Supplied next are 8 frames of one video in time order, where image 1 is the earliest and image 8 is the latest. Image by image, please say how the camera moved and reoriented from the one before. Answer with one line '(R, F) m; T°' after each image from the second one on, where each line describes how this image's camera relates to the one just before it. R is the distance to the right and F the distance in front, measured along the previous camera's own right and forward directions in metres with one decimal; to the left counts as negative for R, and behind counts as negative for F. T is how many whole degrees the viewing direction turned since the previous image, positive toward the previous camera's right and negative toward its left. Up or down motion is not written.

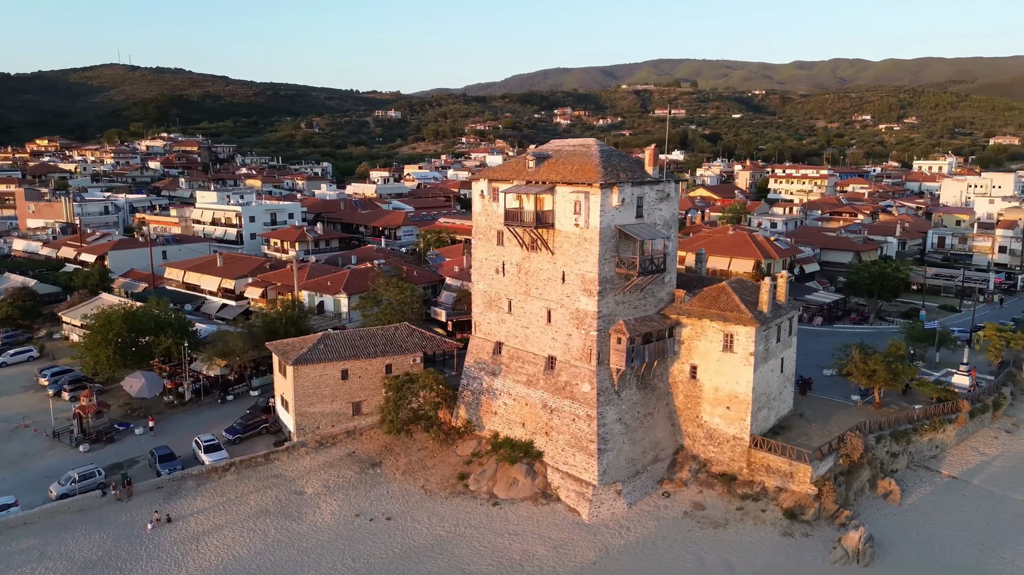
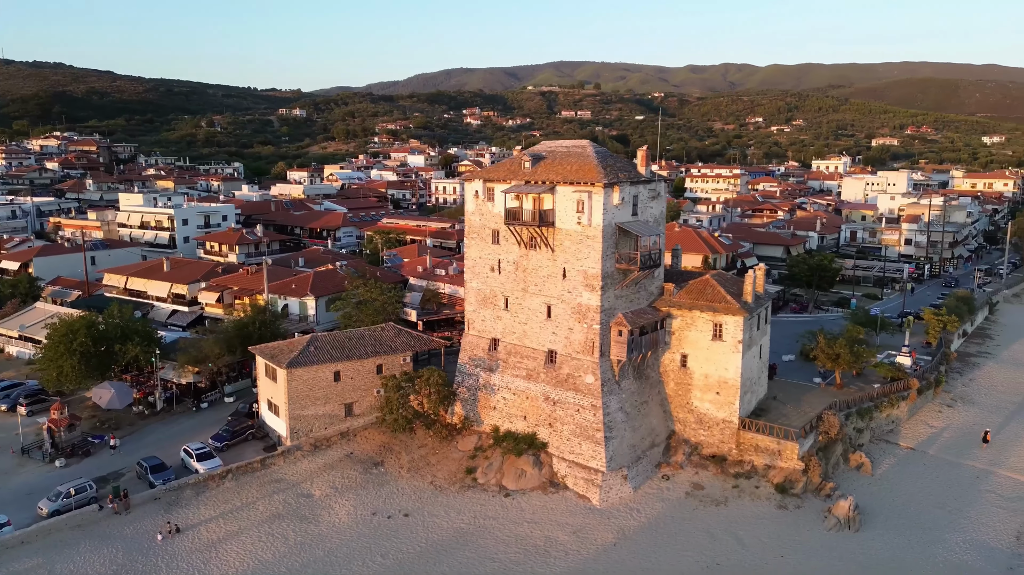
(-3.7, -0.6) m; +7°
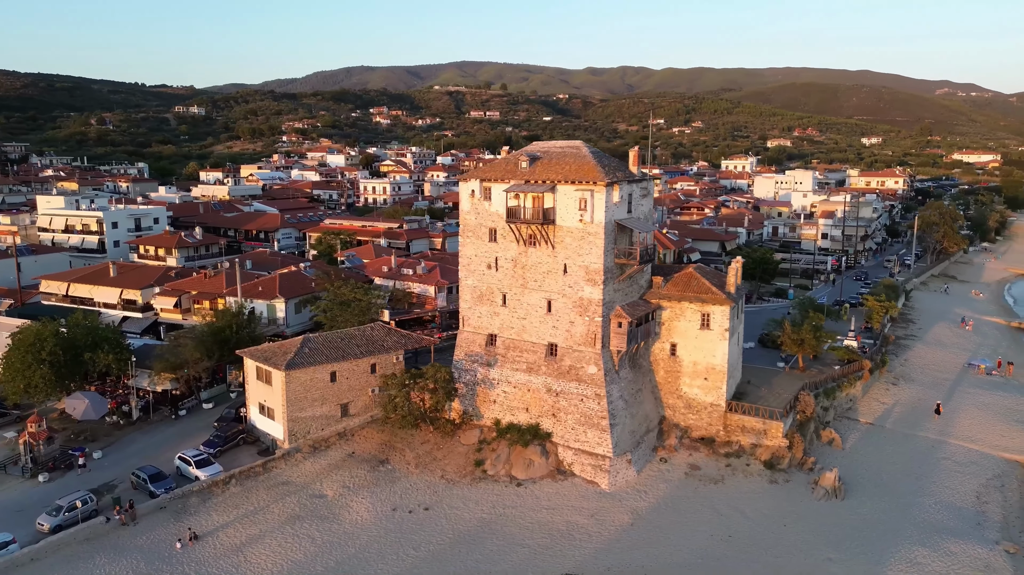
(-3.8, -0.7) m; +7°
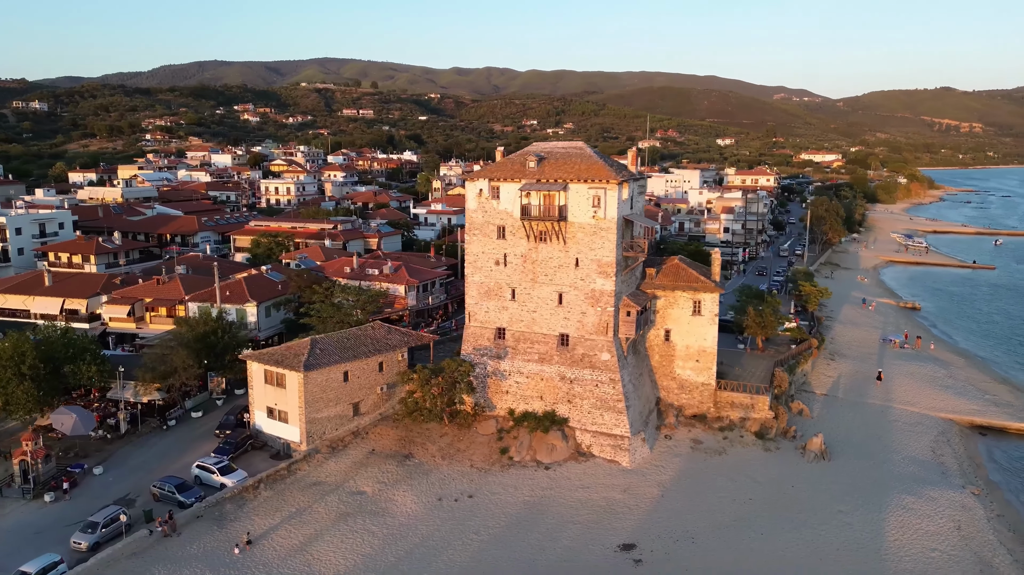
(-6.0, -0.9) m; +10°
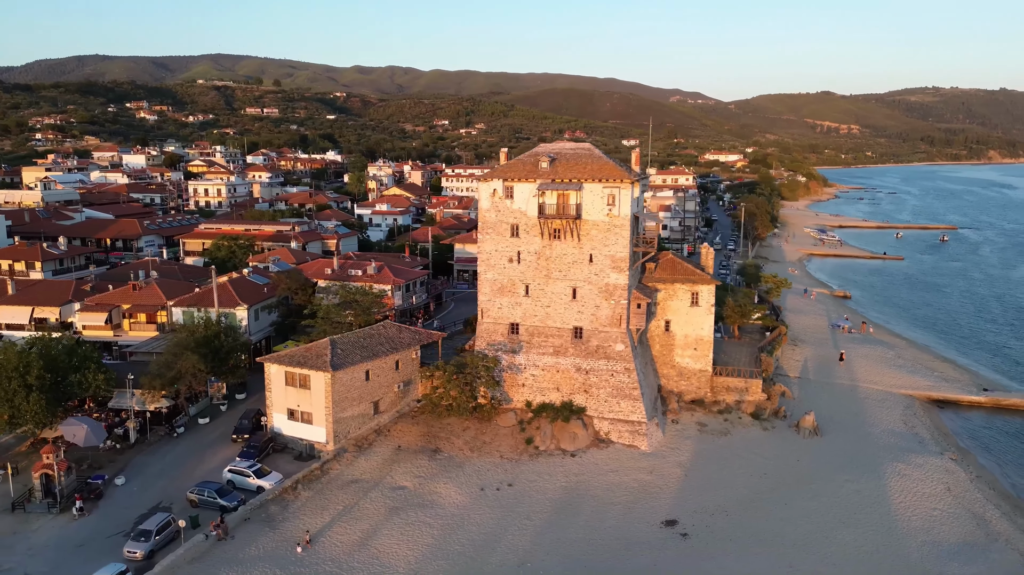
(-4.8, -0.8) m; +7°
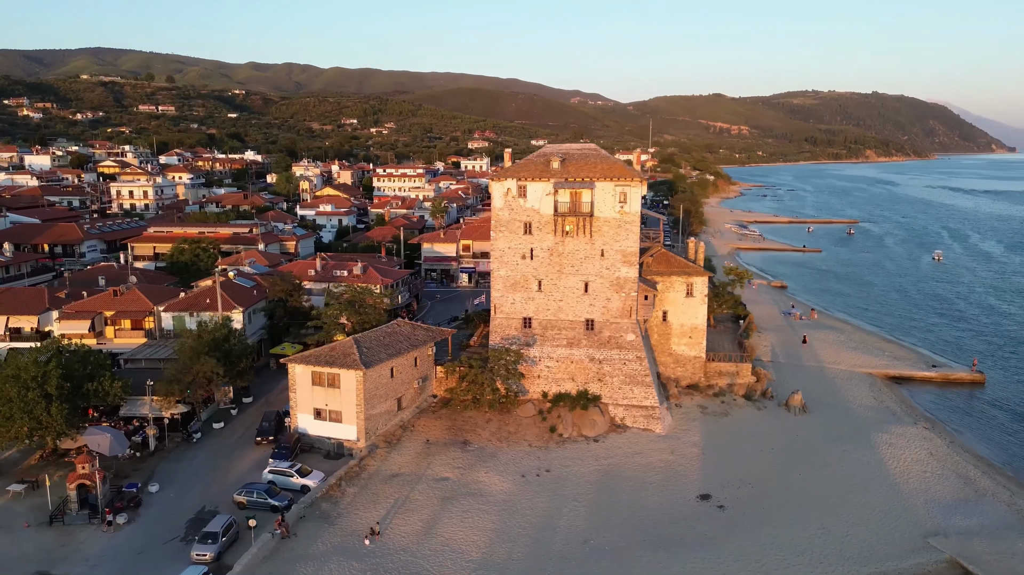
(-5.0, -0.9) m; +7°
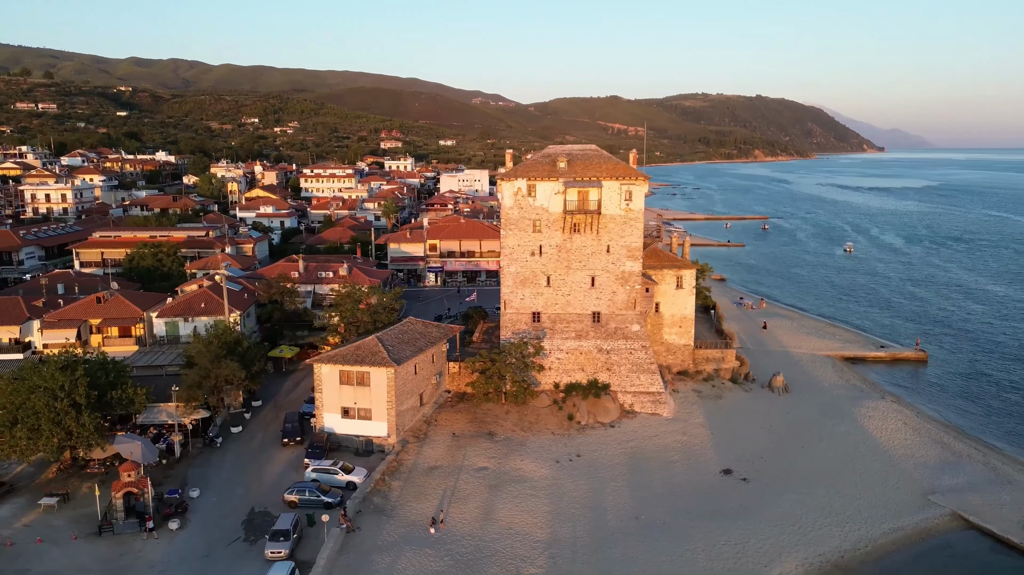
(-5.1, -1.0) m; +7°
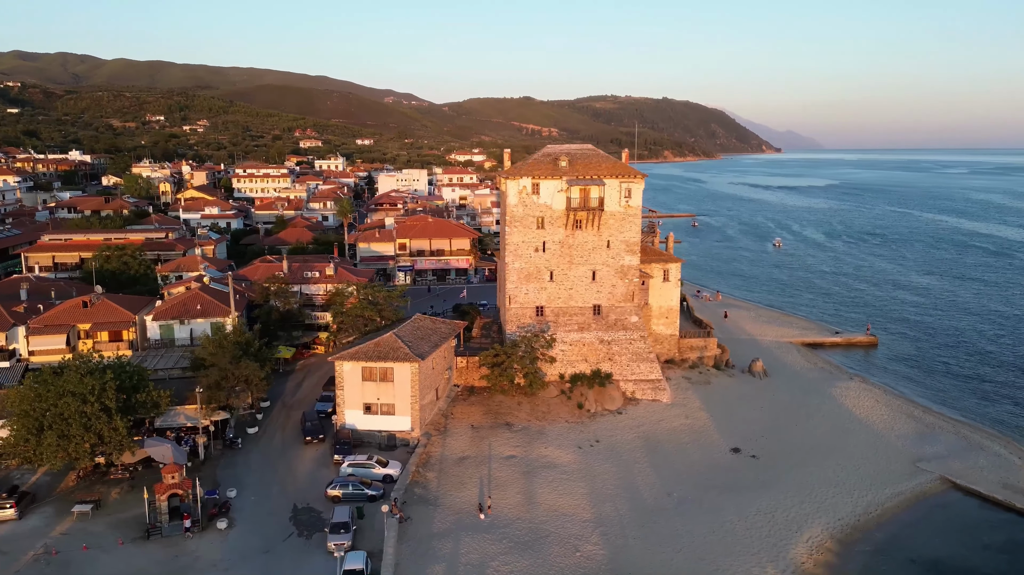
(-4.5, -0.9) m; +6°
